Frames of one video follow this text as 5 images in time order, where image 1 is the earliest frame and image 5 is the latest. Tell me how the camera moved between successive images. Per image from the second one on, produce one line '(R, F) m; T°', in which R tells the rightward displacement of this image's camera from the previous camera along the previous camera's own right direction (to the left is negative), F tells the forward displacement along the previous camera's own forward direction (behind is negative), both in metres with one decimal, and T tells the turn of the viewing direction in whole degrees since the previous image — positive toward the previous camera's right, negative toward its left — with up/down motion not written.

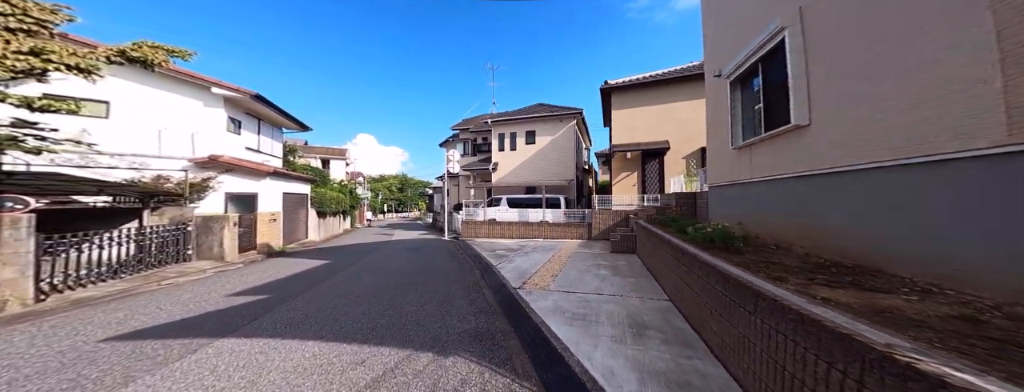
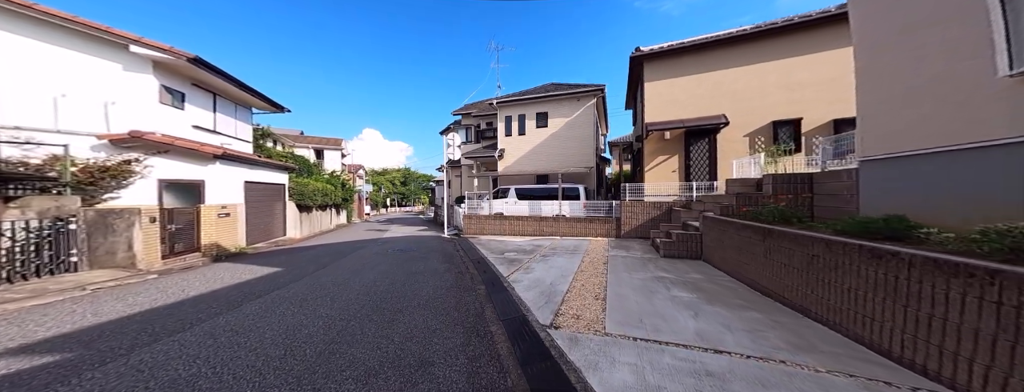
(-0.2, +2.0) m; -1°
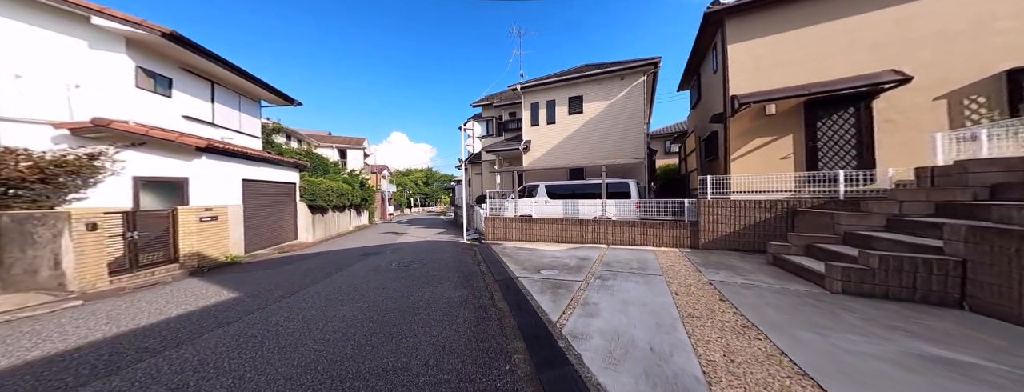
(-0.3, +1.9) m; -5°
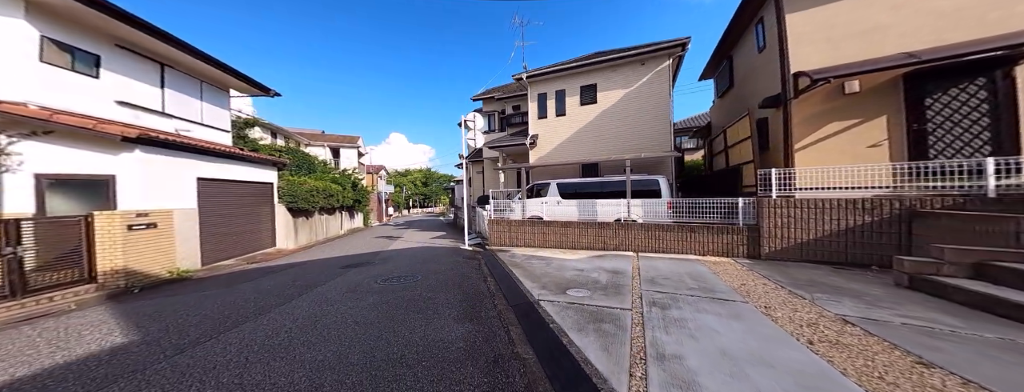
(-0.3, +1.3) m; 0°
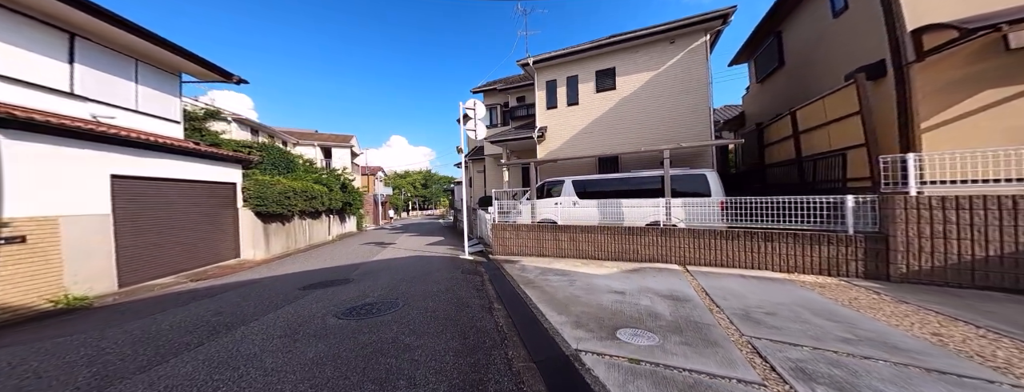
(-0.2, +1.5) m; 0°
